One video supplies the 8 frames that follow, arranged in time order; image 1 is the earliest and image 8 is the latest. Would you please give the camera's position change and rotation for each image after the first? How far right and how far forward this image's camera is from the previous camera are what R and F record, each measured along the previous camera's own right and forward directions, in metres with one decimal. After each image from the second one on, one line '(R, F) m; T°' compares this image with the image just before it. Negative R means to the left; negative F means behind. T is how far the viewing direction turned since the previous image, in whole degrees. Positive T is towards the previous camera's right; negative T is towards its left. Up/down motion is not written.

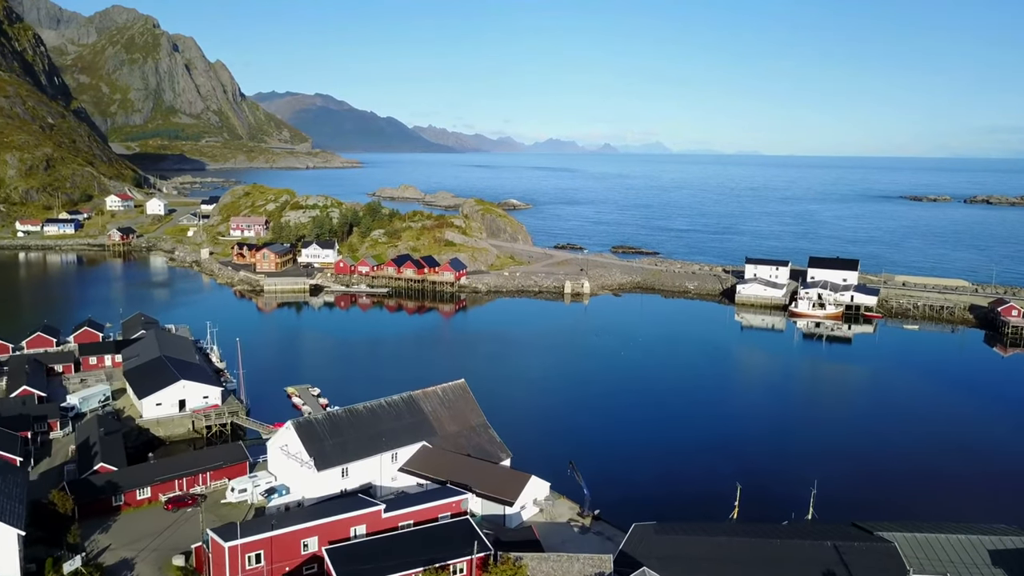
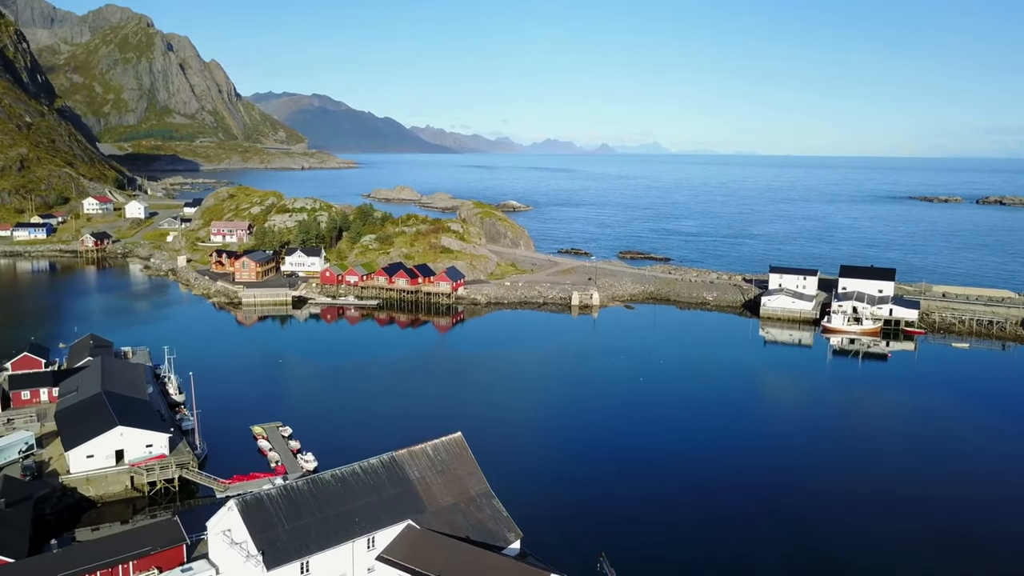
(-0.3, +5.5) m; 0°
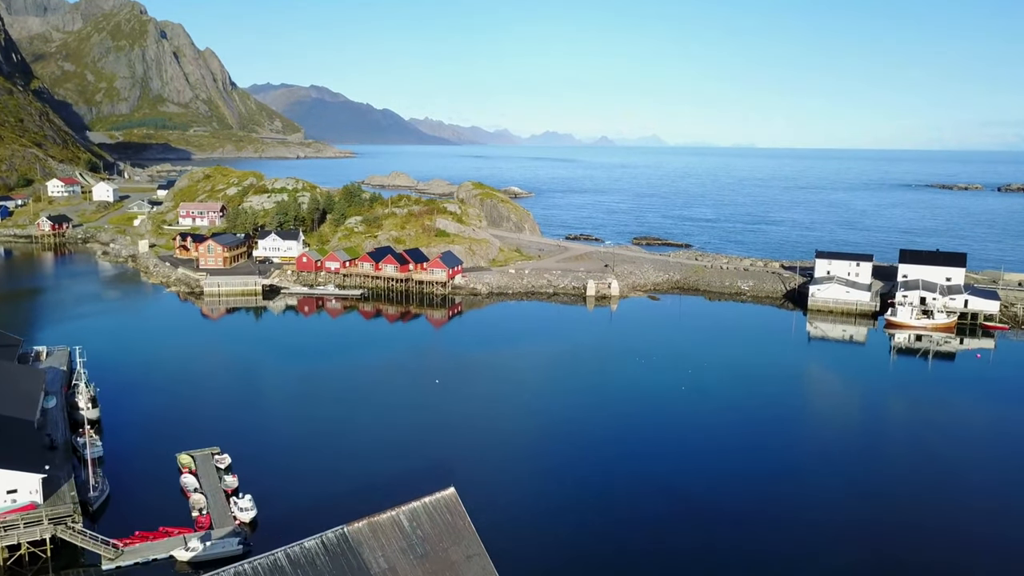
(-0.5, +7.9) m; 0°
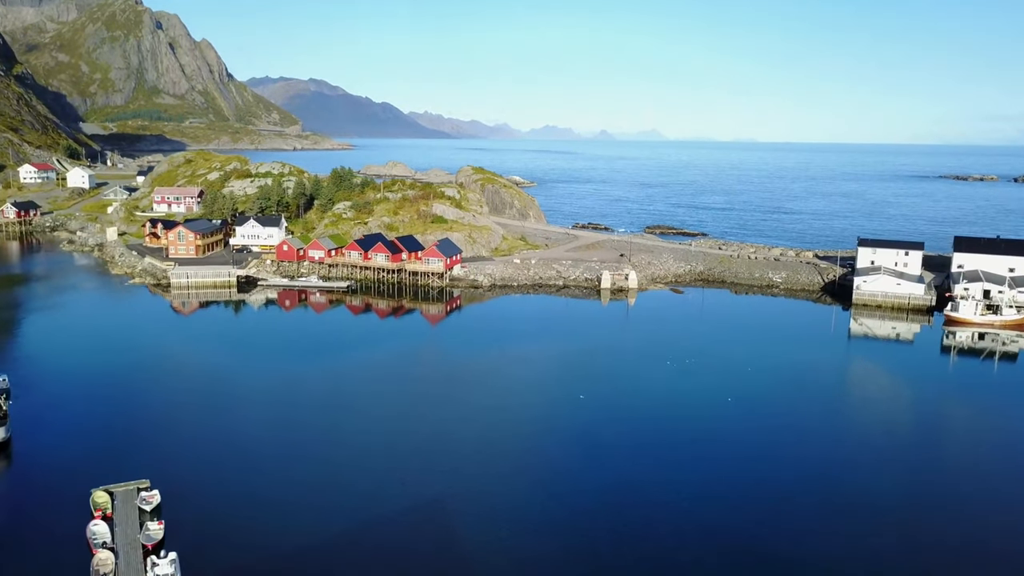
(-0.4, +5.4) m; 0°
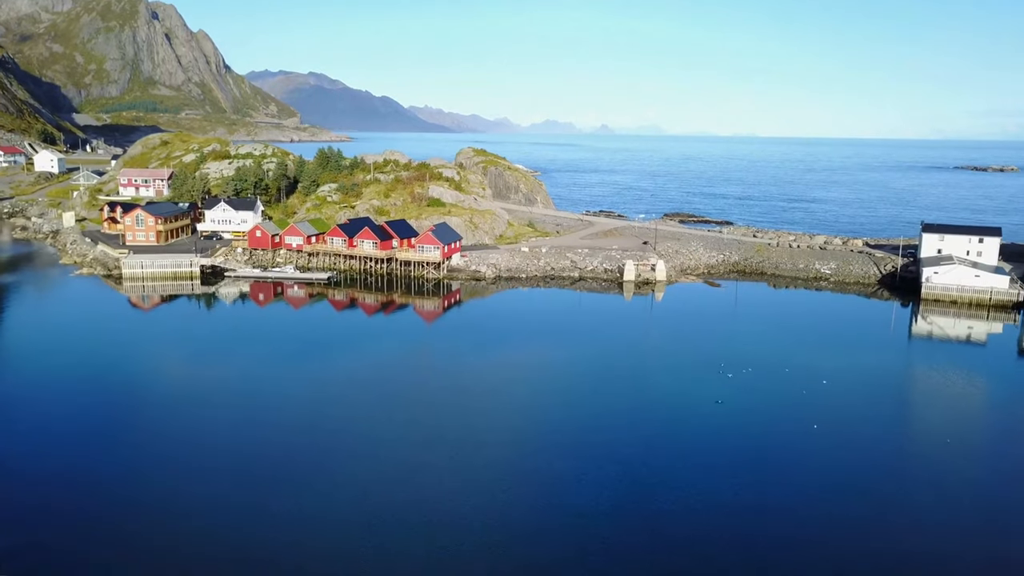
(-0.4, +6.2) m; 0°
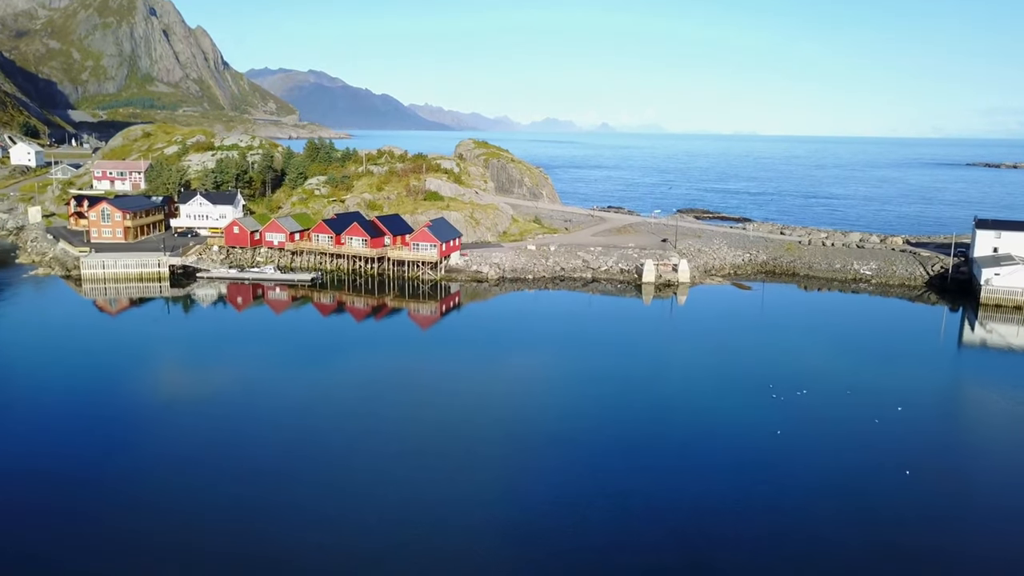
(-0.3, +4.0) m; 0°
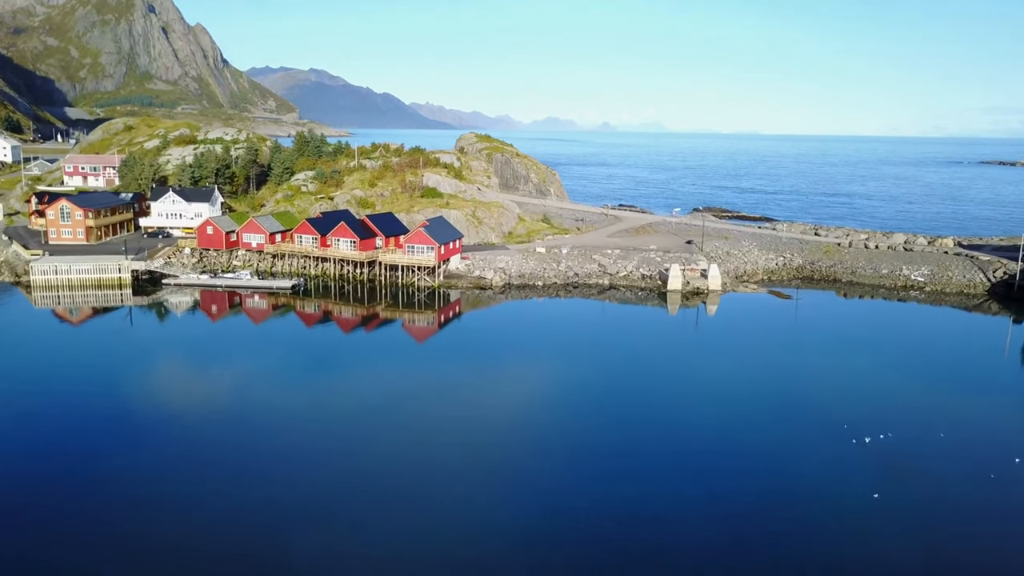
(-0.3, +4.0) m; 0°
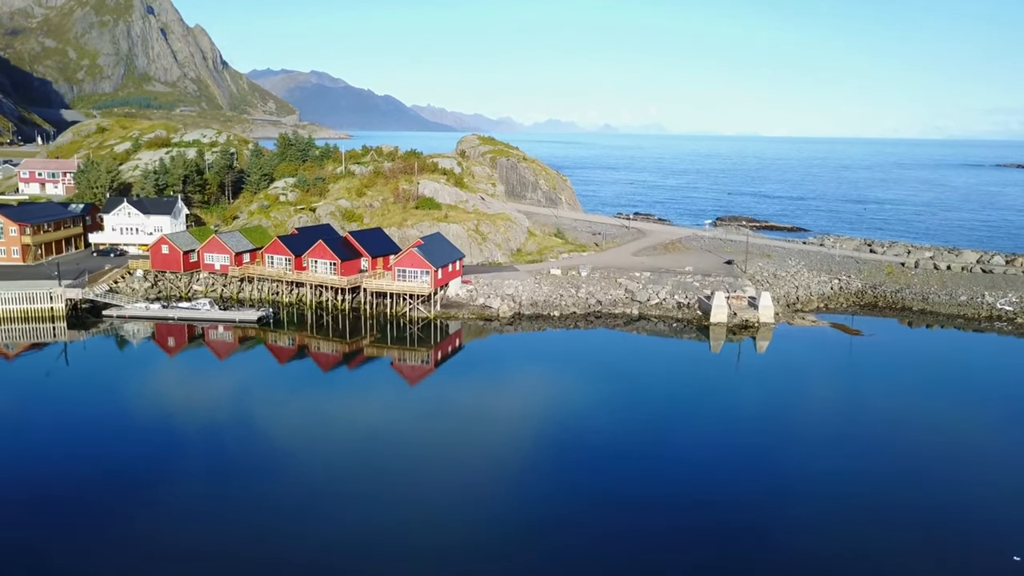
(-0.4, +5.1) m; 0°
